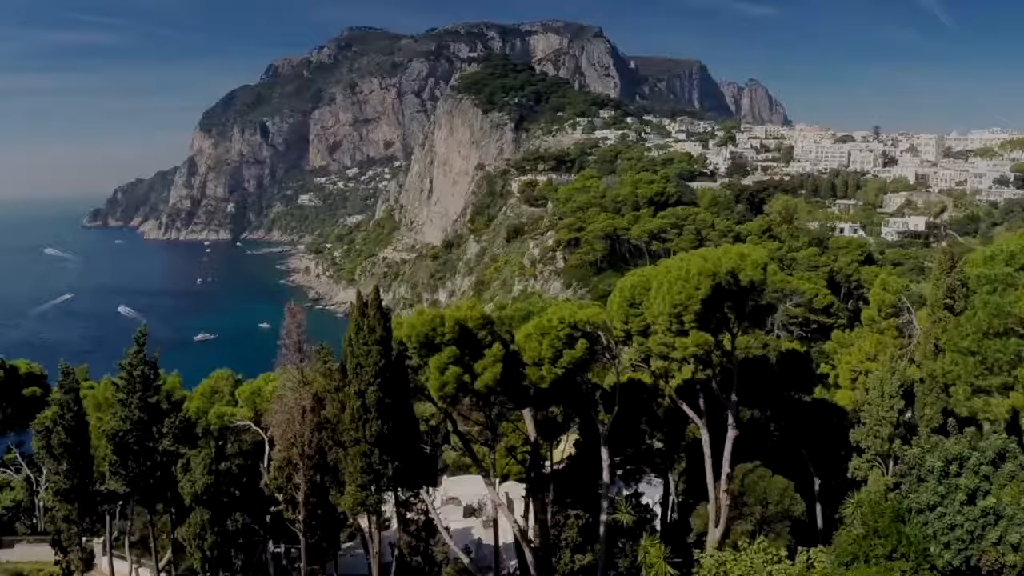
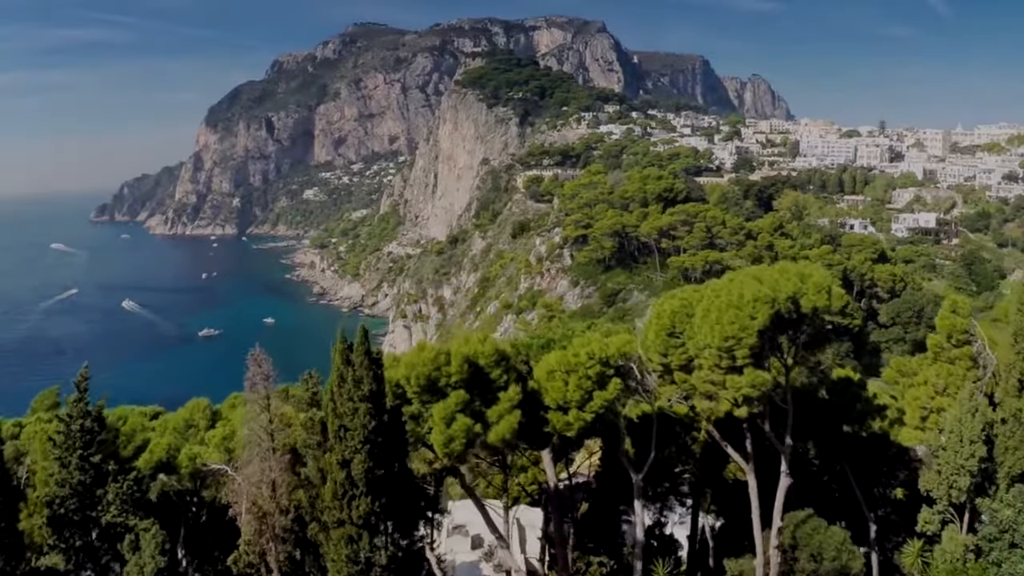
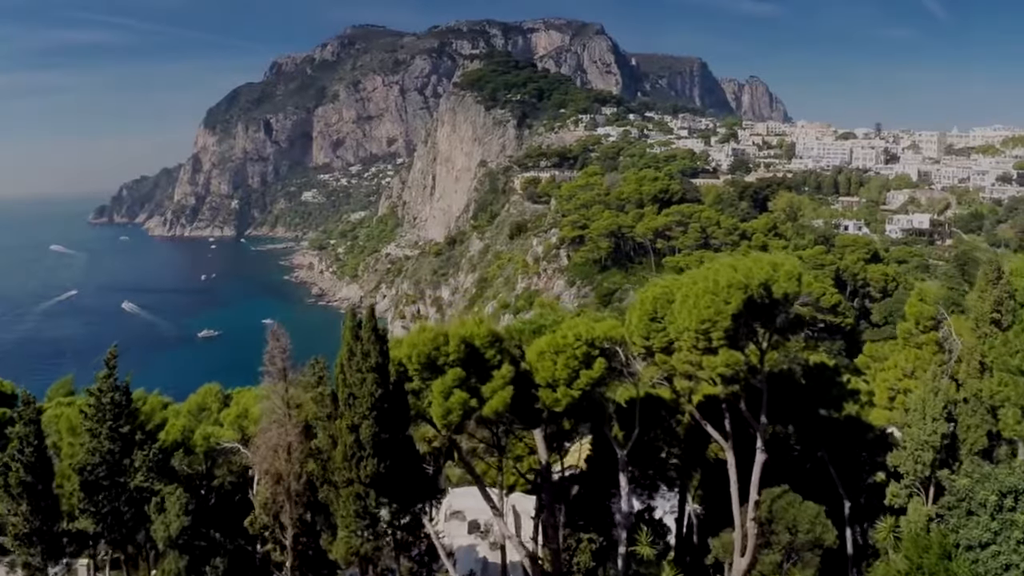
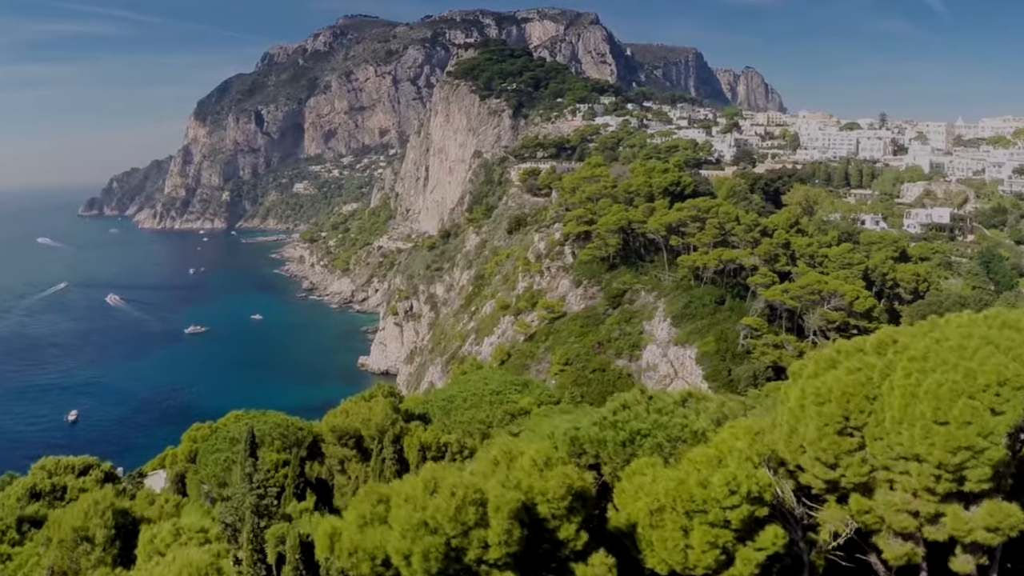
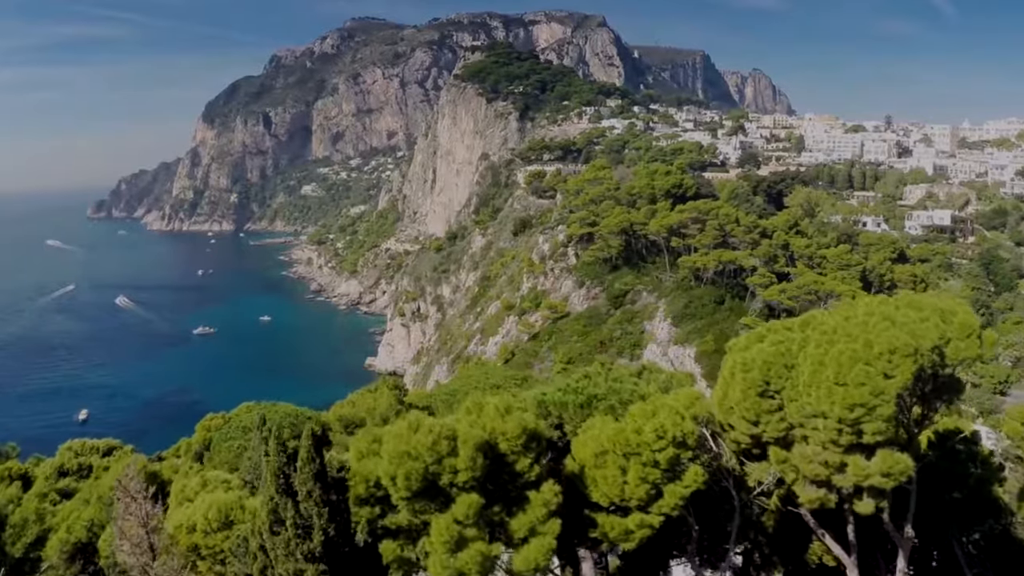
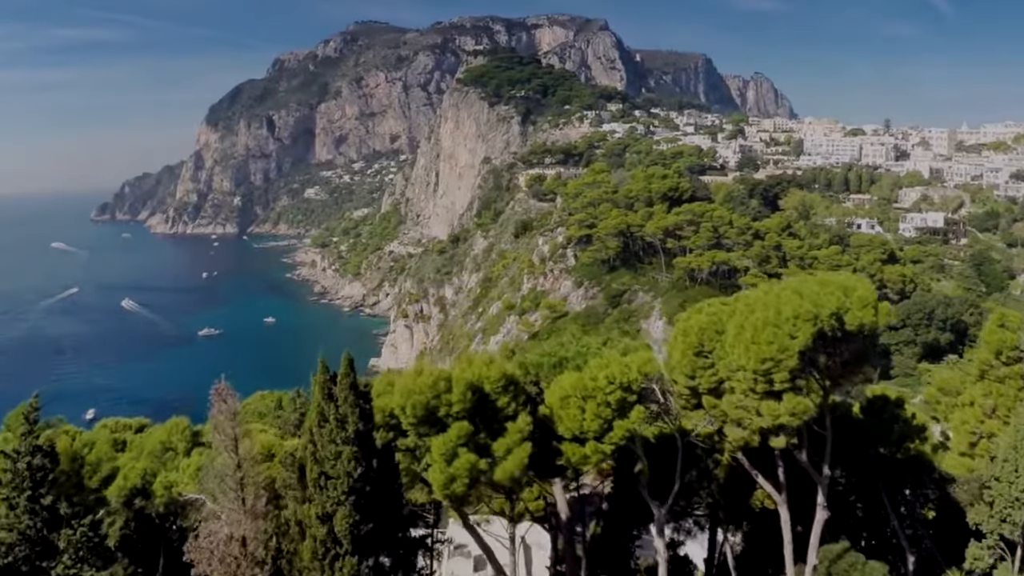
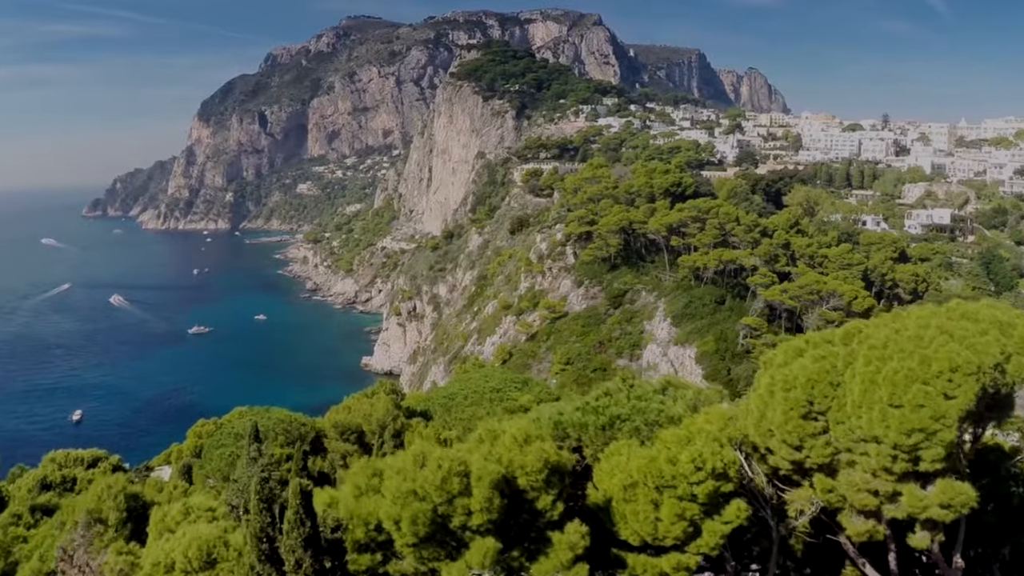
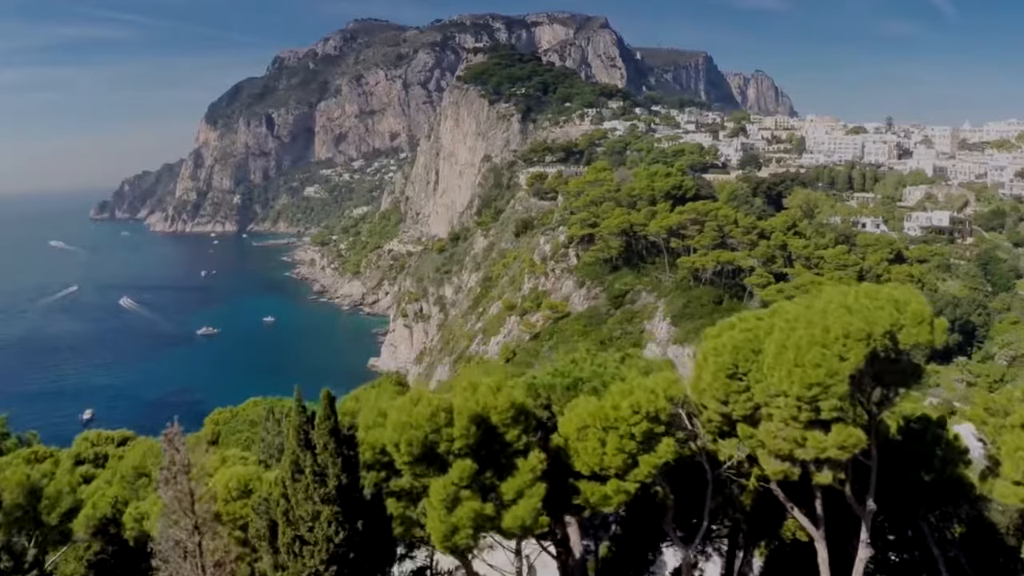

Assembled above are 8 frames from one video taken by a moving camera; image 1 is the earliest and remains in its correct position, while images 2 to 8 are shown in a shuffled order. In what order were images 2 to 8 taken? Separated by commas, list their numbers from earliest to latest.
3, 2, 6, 8, 5, 7, 4
